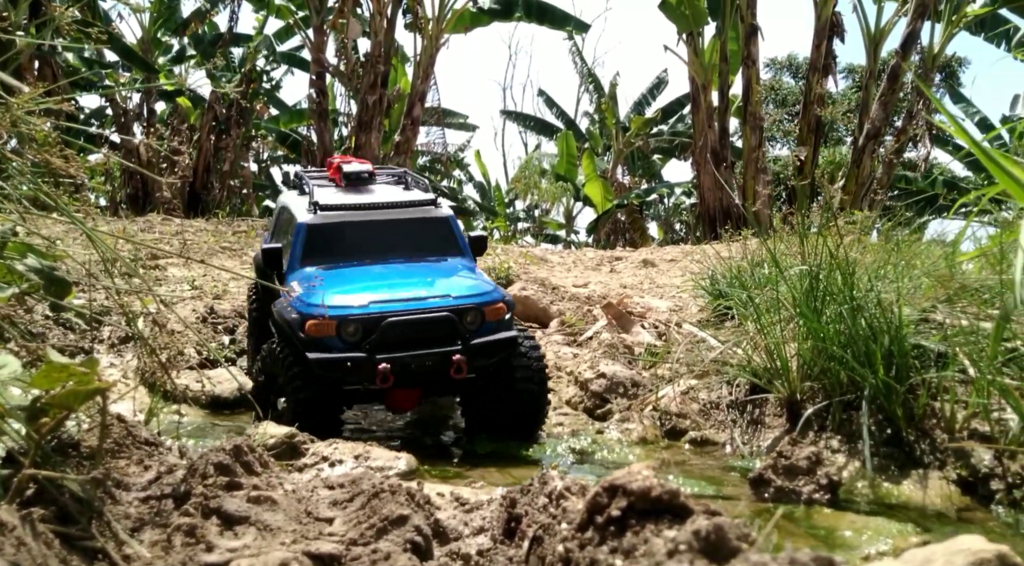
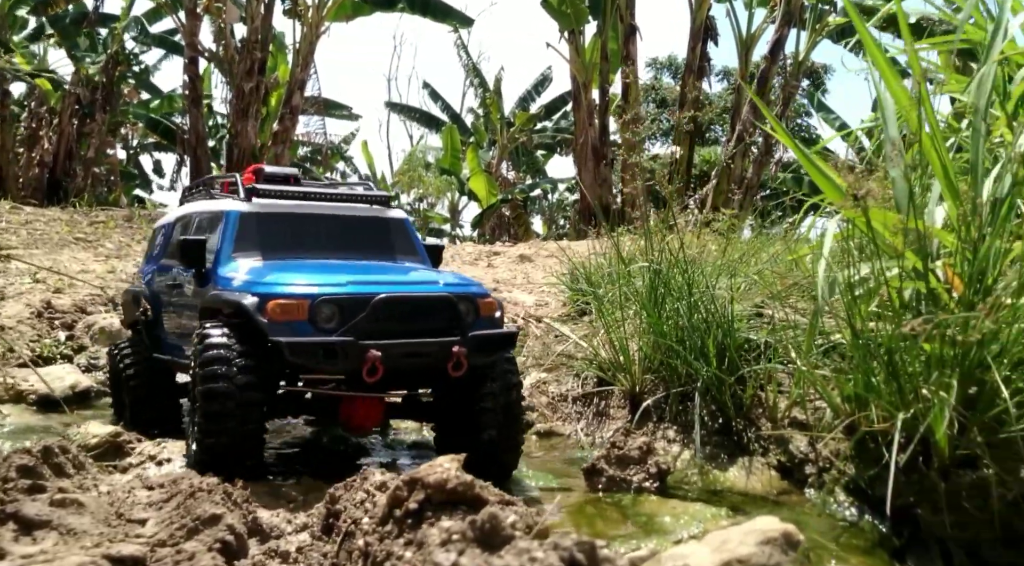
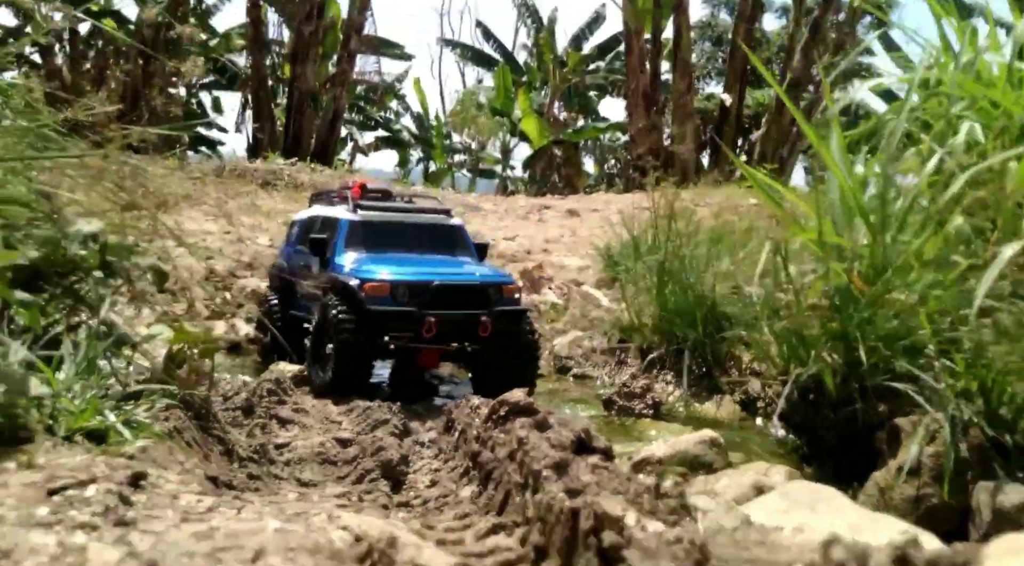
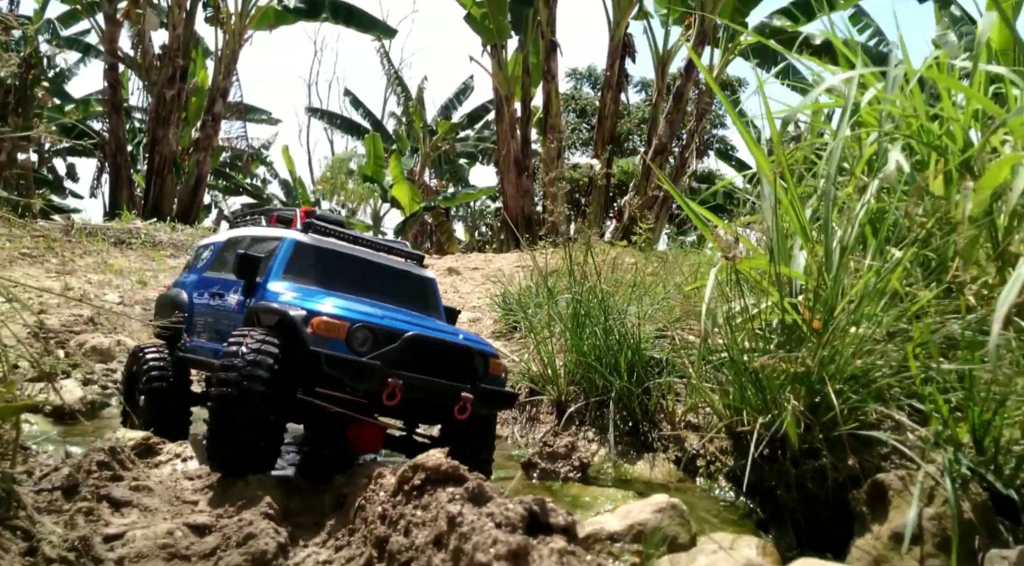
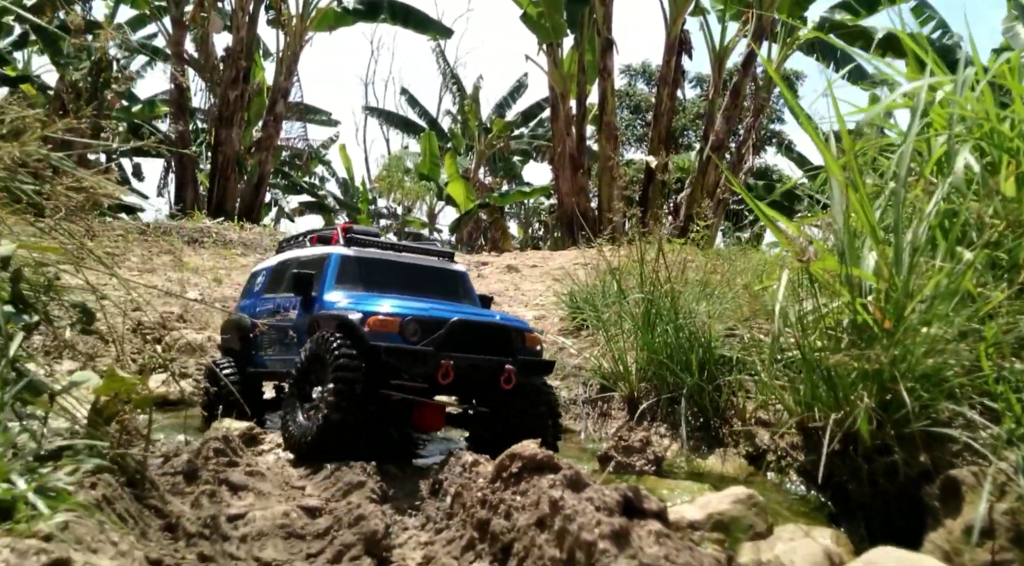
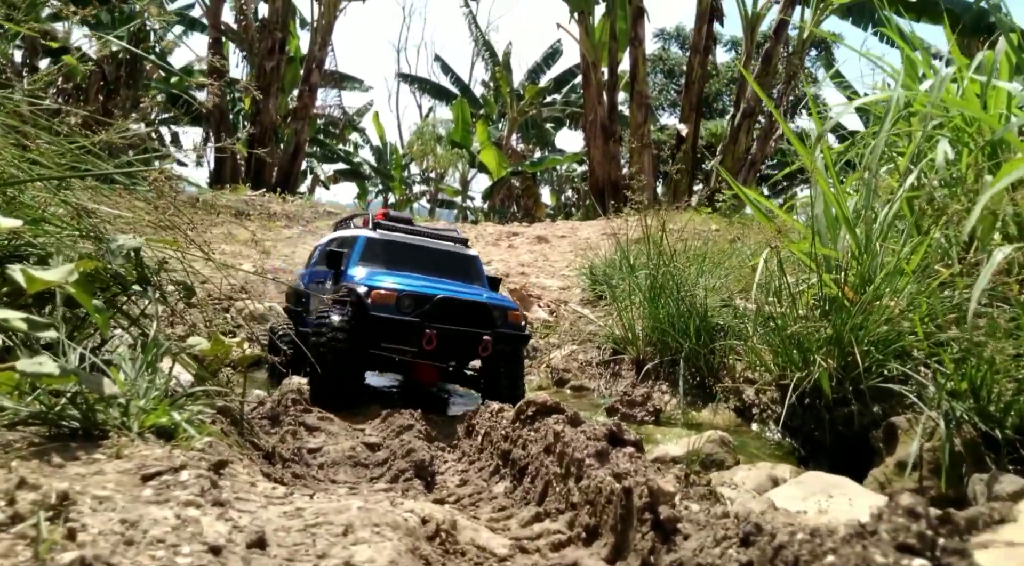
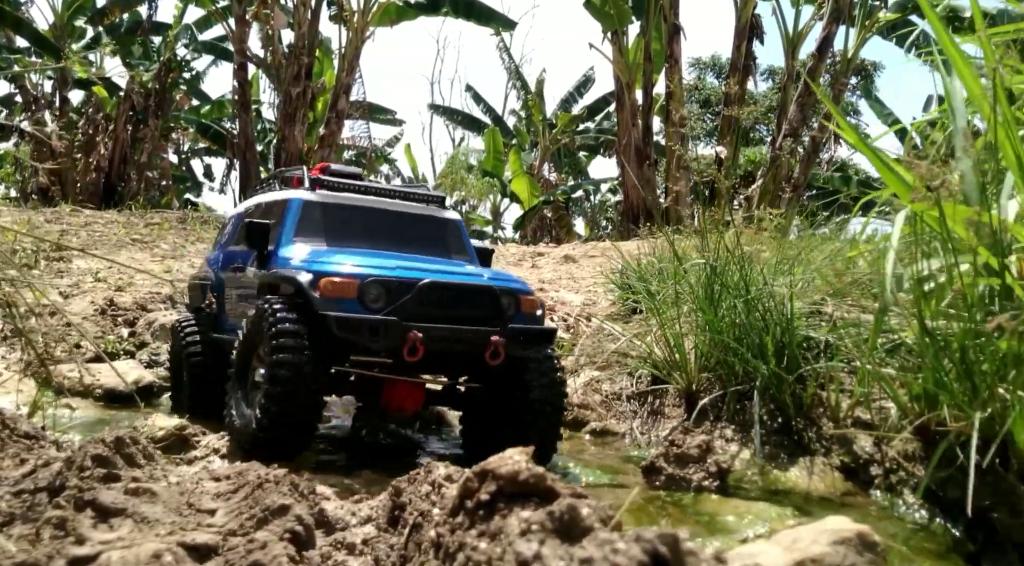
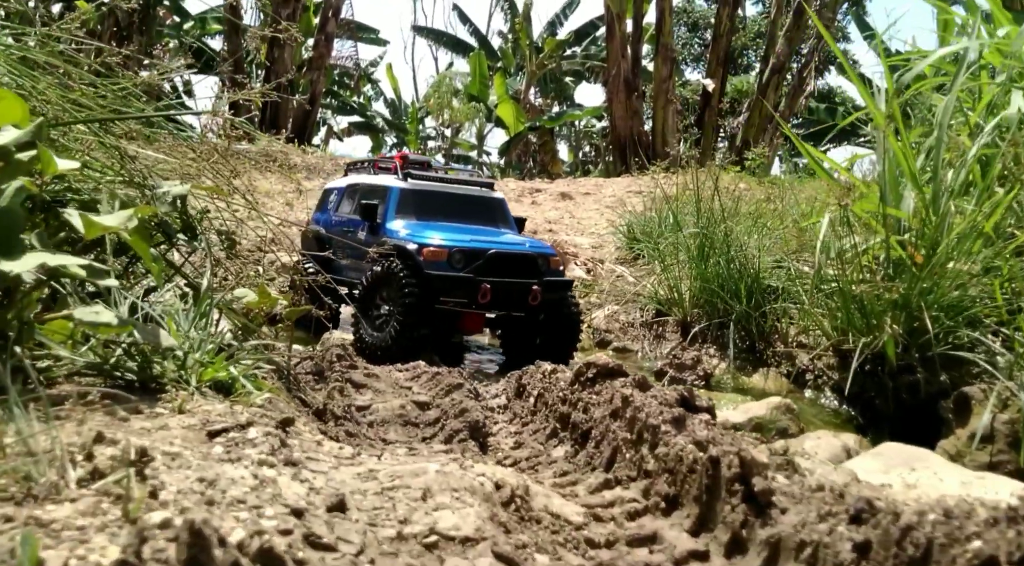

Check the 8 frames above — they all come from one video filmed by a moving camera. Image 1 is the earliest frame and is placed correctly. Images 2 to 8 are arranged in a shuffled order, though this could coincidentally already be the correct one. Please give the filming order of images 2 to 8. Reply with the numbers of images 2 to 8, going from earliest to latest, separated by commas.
7, 2, 4, 5, 3, 8, 6
